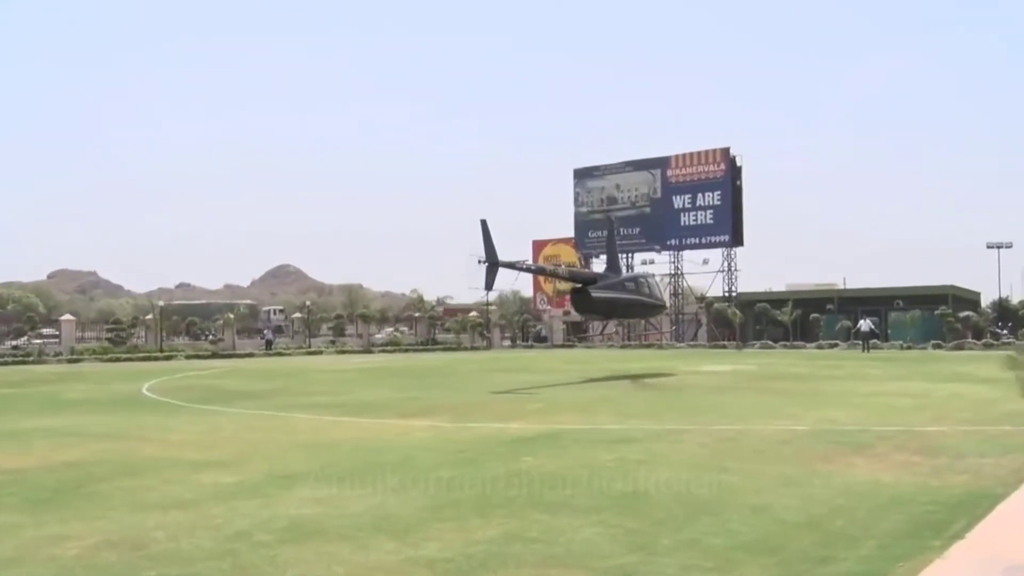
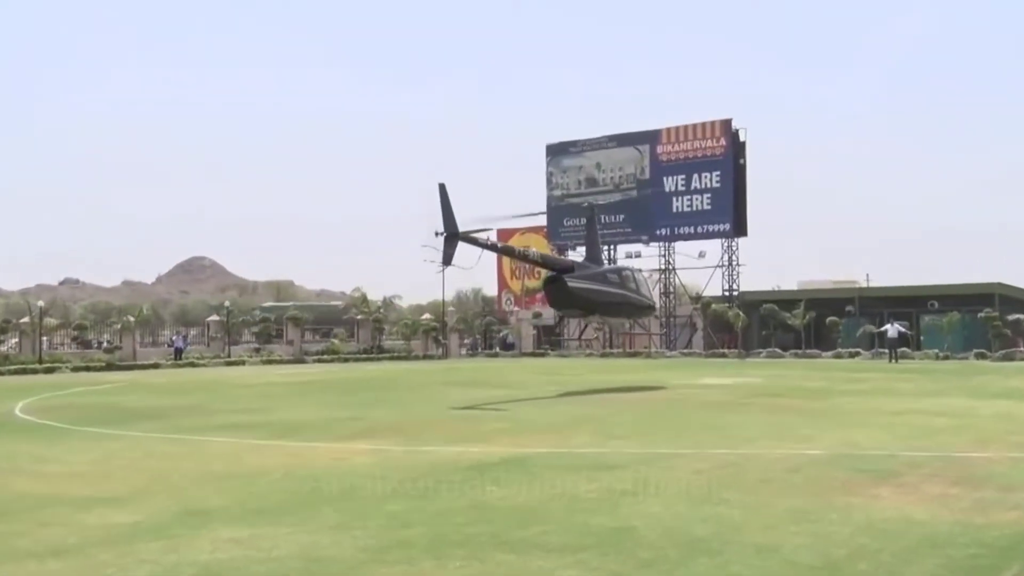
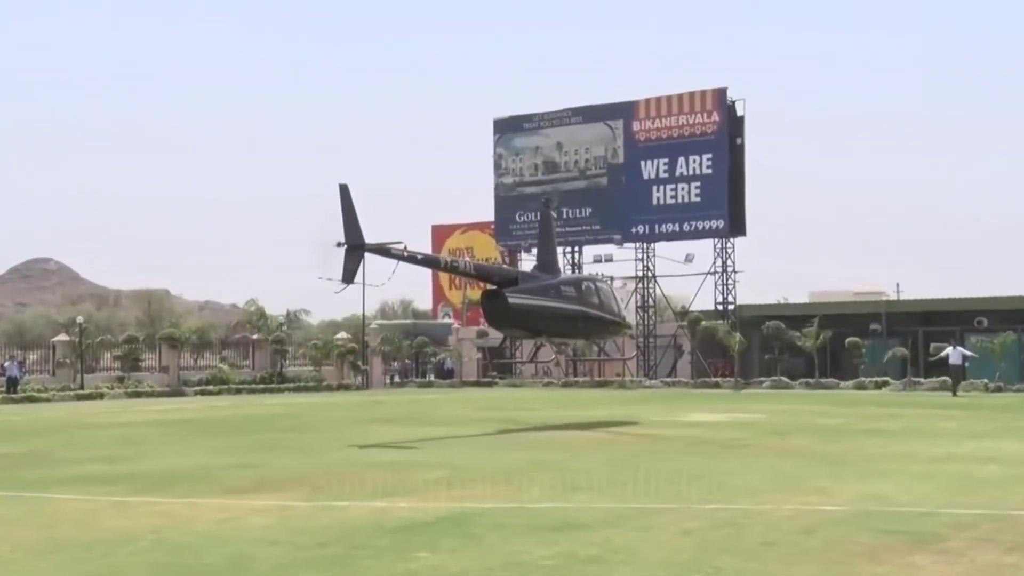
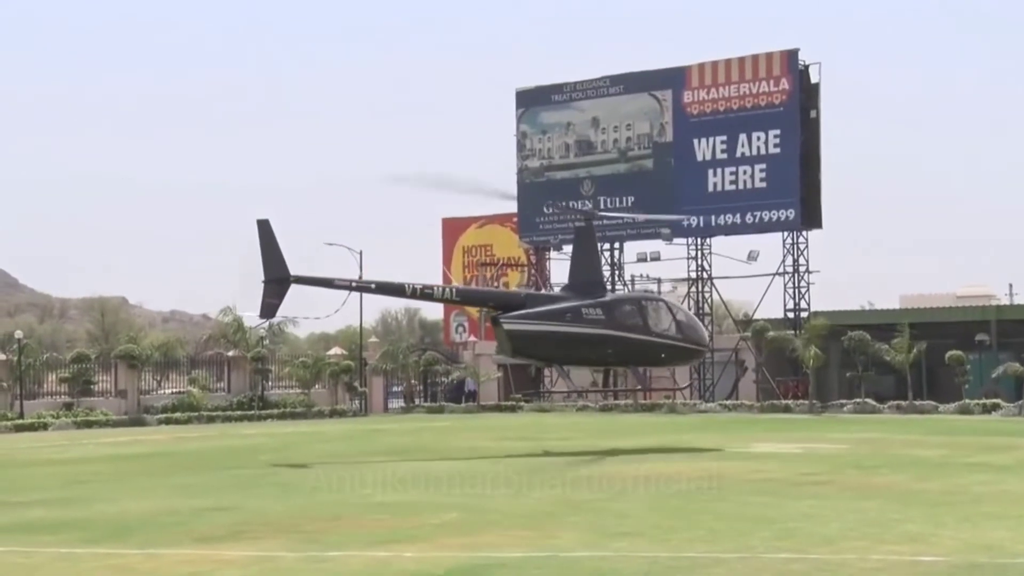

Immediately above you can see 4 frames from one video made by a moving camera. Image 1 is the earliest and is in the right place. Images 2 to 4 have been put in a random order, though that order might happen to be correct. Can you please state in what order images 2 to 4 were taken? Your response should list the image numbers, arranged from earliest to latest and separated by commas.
2, 3, 4
